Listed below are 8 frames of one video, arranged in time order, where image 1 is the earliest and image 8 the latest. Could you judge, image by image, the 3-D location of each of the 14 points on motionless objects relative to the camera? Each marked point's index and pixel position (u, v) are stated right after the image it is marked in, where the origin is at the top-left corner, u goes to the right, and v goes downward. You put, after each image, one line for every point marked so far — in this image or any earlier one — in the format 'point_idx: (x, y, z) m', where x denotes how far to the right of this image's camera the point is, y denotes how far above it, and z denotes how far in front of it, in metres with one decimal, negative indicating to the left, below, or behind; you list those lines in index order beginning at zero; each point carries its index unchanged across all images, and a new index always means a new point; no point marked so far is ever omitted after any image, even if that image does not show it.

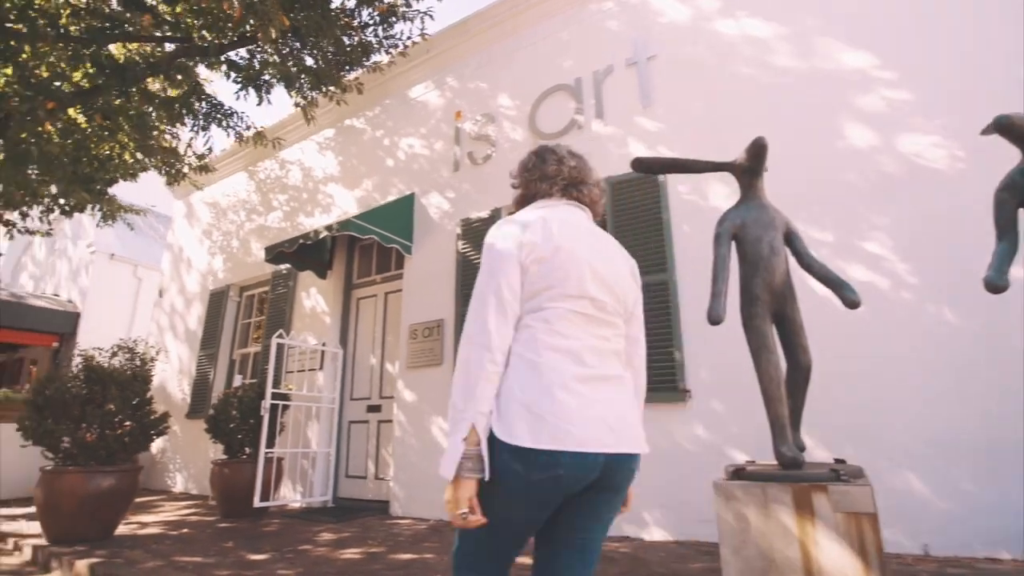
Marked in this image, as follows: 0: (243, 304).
0: (-4.0, -0.2, +7.8) m
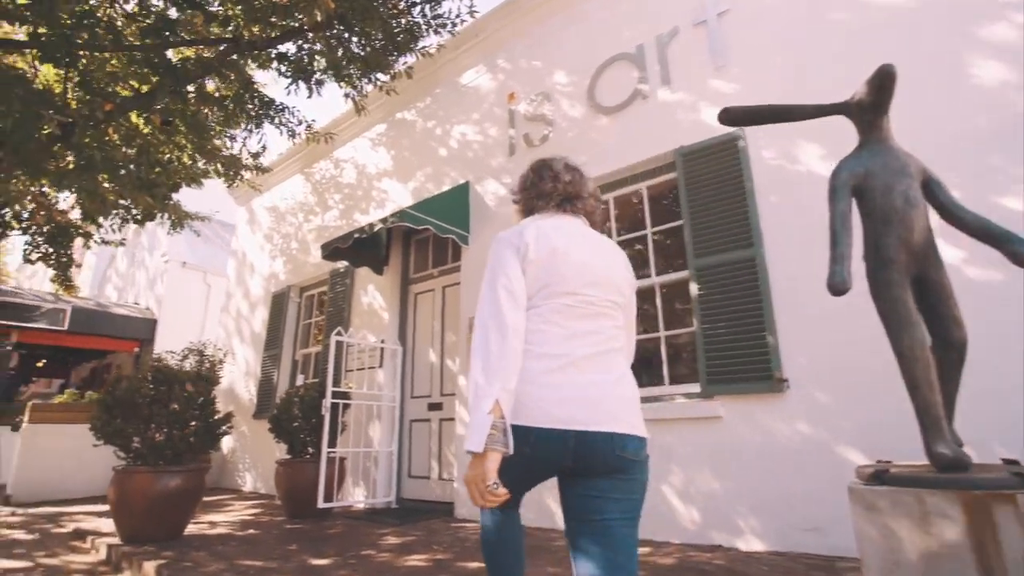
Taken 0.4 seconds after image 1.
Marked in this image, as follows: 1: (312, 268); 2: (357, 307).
0: (-3.1, -0.2, +7.8) m
1: (-2.9, +0.3, +7.6) m
2: (-2.0, -0.3, +6.7) m
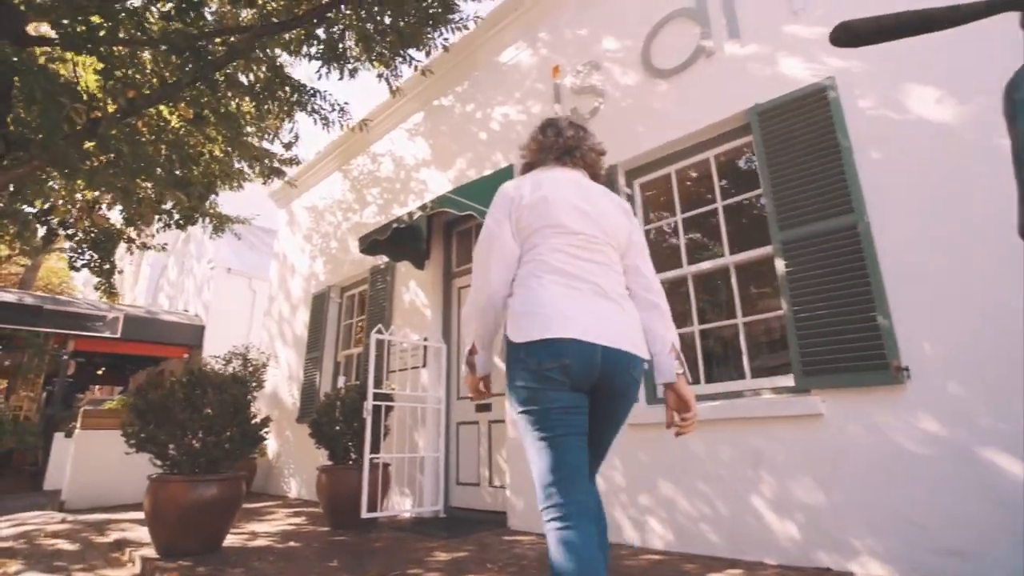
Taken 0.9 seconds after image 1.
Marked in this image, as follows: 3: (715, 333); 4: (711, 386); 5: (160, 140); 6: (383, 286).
0: (-2.4, -0.2, +7.6) m
1: (-2.2, +0.3, +7.4) m
2: (-1.4, -0.2, +6.4) m
3: (+1.5, -0.3, +4.0) m
4: (+1.5, -0.7, +3.9) m
5: (-3.2, +1.3, +4.8) m
6: (-1.6, 0.0, +6.6) m
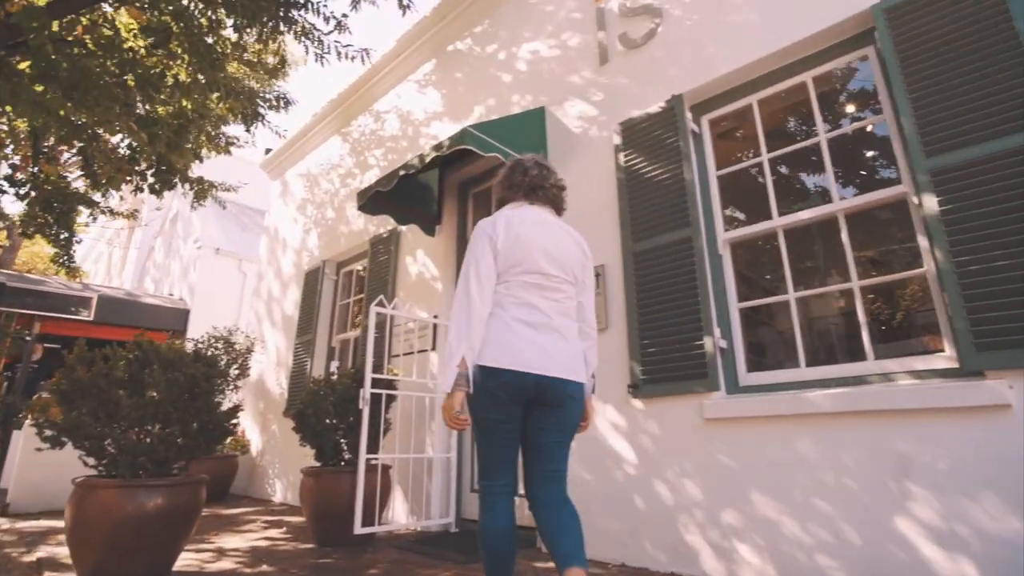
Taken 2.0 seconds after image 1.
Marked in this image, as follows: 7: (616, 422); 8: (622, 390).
0: (-2.2, +0.1, +6.6) m
1: (-2.0, +0.6, +6.4) m
2: (-1.1, +0.1, +5.4) m
3: (+1.8, -0.1, +3.0) m
4: (+1.7, -0.5, +2.9) m
5: (-2.9, +1.7, +3.9) m
6: (-1.4, +0.3, +5.6) m
7: (+0.7, -0.9, +3.4) m
8: (+0.7, -0.7, +3.4) m
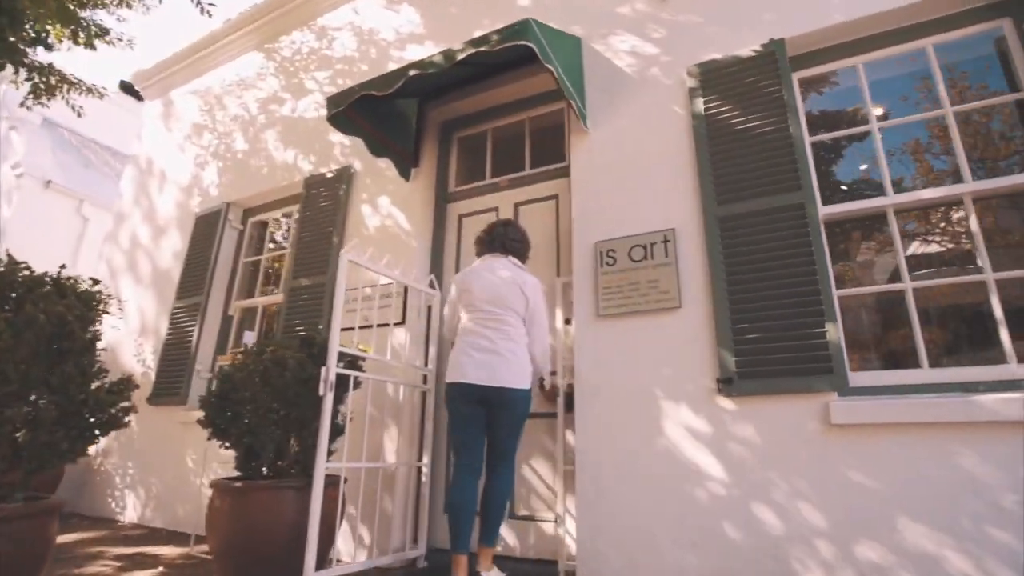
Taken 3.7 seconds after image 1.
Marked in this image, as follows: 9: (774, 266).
0: (-2.5, +0.5, +5.1) m
1: (-2.3, +1.1, +4.9) m
2: (-1.2, +0.4, +4.2) m
3: (+2.1, 0.0, +2.6) m
4: (+2.1, -0.4, +2.5) m
5: (-2.4, +2.2, +2.2) m
6: (-1.5, +0.7, +4.3) m
7: (+0.9, -0.7, +2.7) m
8: (+1.0, -0.5, +2.7) m
9: (+1.3, +0.1, +2.7) m
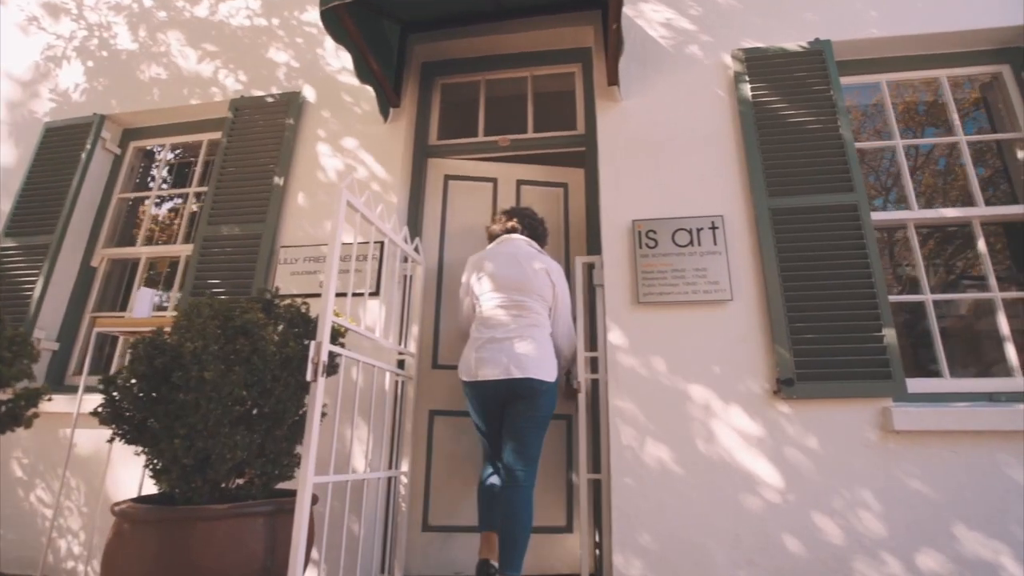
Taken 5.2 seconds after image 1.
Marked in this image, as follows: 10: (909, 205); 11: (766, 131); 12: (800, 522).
0: (-2.8, +0.9, +3.8) m
1: (-2.4, +1.4, +3.7) m
2: (-1.3, +0.7, +3.3) m
3: (+2.3, -0.1, +2.7) m
4: (+2.3, -0.5, +2.6) m
5: (-1.7, +2.5, +1.1) m
6: (-1.5, +1.0, +3.4) m
7: (+1.1, -0.7, +2.5) m
8: (+1.2, -0.5, +2.5) m
9: (+1.6, +0.1, +2.6) m
10: (+2.2, +0.5, +2.9) m
11: (+1.4, +0.9, +2.9) m
12: (+1.3, -1.0, +2.3) m
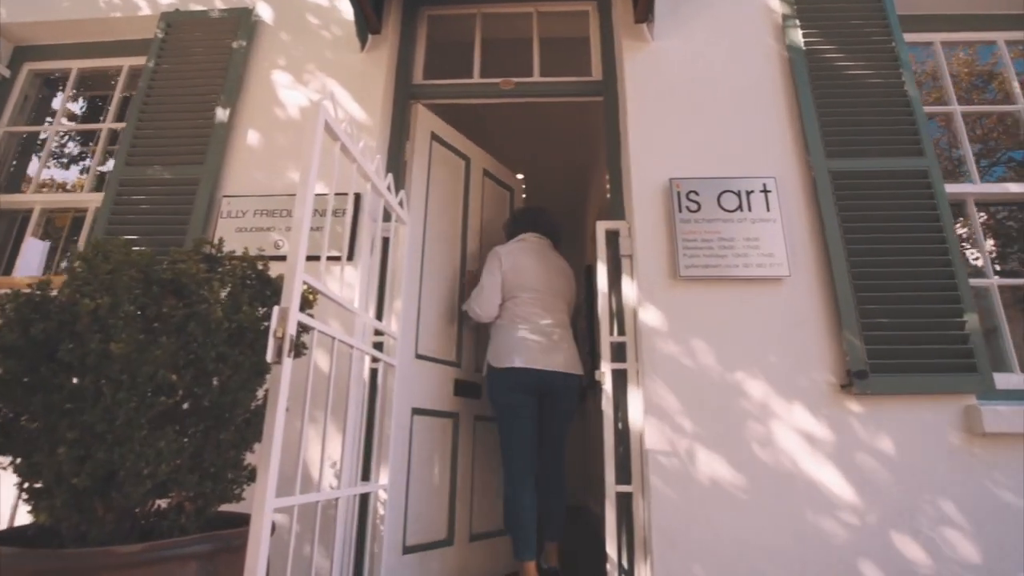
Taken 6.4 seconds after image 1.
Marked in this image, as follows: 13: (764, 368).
0: (-2.8, +1.1, +3.0) m
1: (-2.4, +1.6, +2.9) m
2: (-1.3, +0.9, +2.6) m
3: (+2.4, 0.0, +2.4) m
4: (+2.3, -0.4, +2.3) m
5: (-1.4, +2.7, +0.4) m
6: (-1.5, +1.1, +2.7) m
7: (+1.1, -0.5, +2.0) m
8: (+1.2, -0.4, +2.1) m
9: (+1.6, +0.2, +2.2) m
10: (+2.2, +0.5, +2.5) m
11: (+1.4, +1.0, +2.4) m
12: (+1.3, -0.9, +1.9) m
13: (+1.0, -0.3, +2.1) m
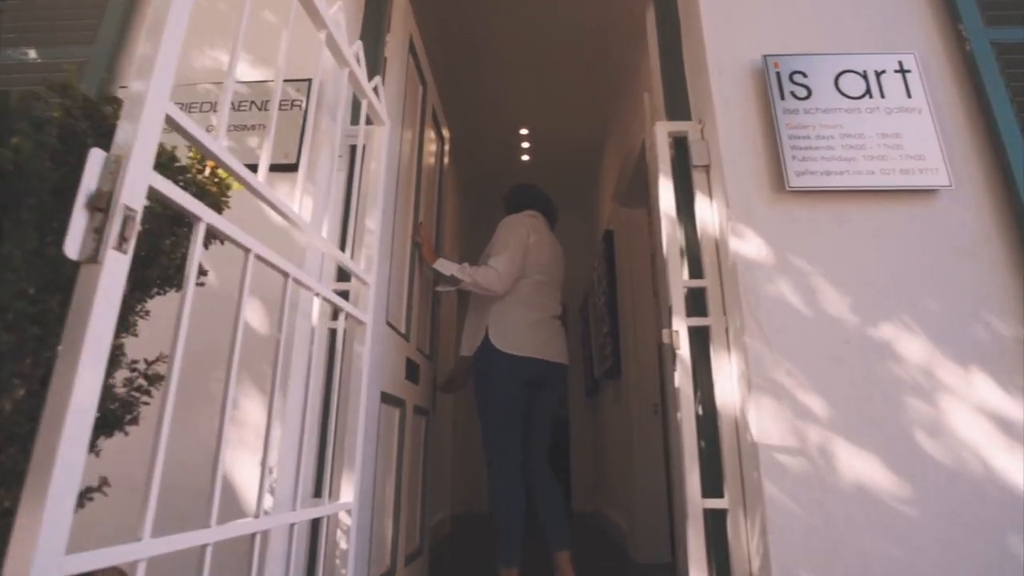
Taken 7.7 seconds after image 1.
0: (-2.7, +1.4, +2.2) m
1: (-2.3, +1.8, +2.2) m
2: (-1.2, +1.1, +1.9) m
3: (+2.5, +0.2, +1.7) m
4: (+2.4, -0.1, +1.6) m
5: (-1.3, +2.9, -0.3) m
6: (-1.4, +1.4, +1.9) m
7: (+1.2, -0.3, +1.3) m
8: (+1.3, -0.1, +1.4) m
9: (+1.7, +0.4, +1.5) m
10: (+2.3, +0.8, +1.9) m
11: (+1.5, +1.2, +1.8) m
12: (+1.4, -0.7, +1.2) m
13: (+1.1, -0.1, +1.4) m
